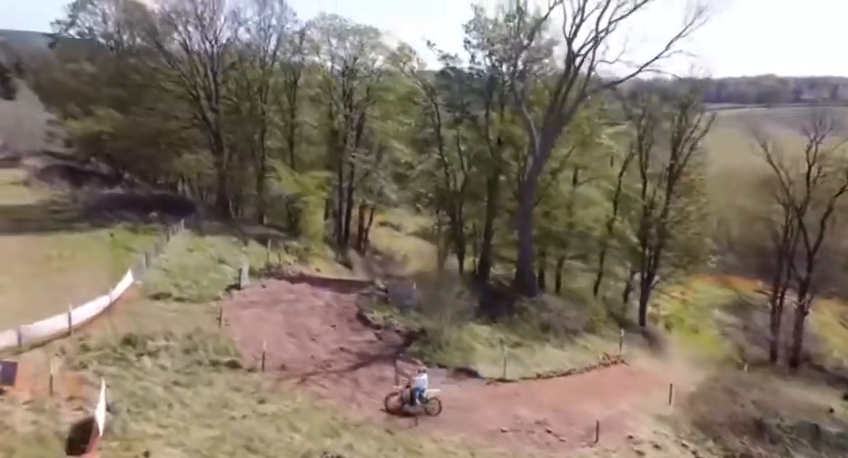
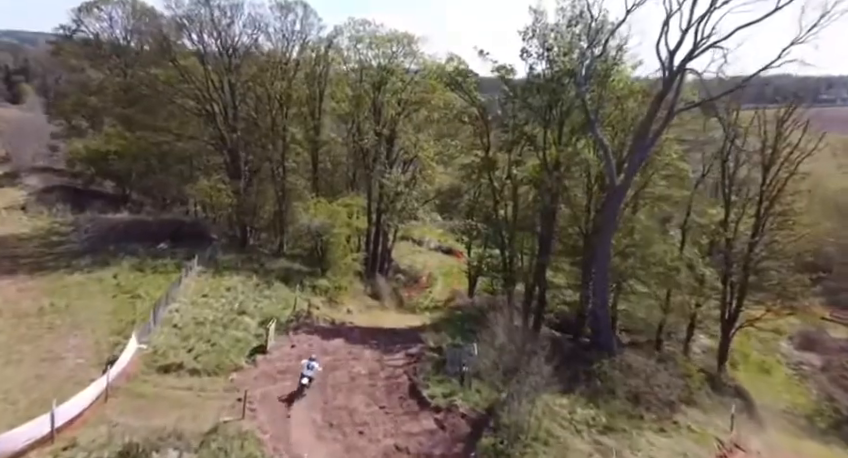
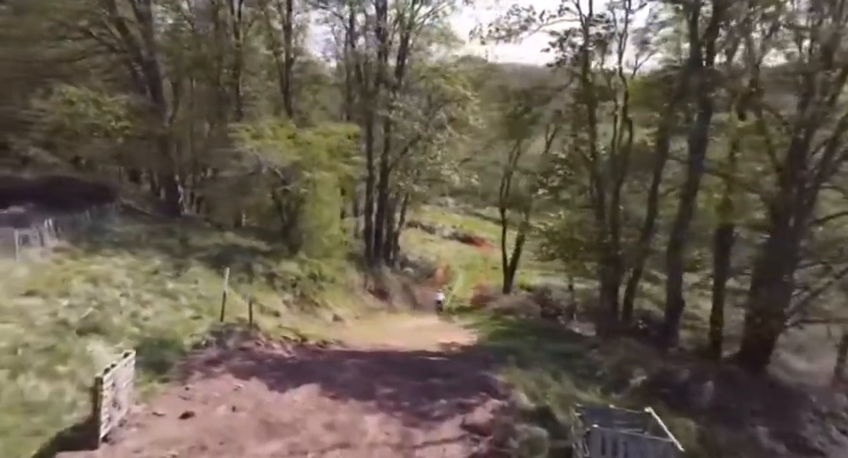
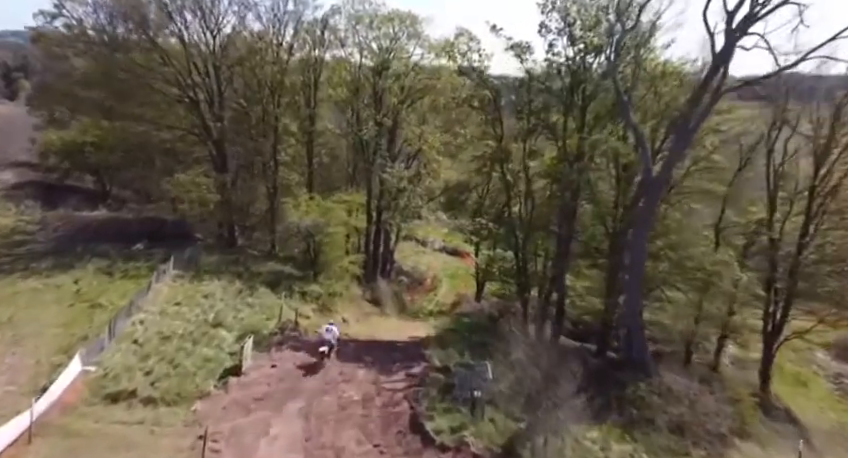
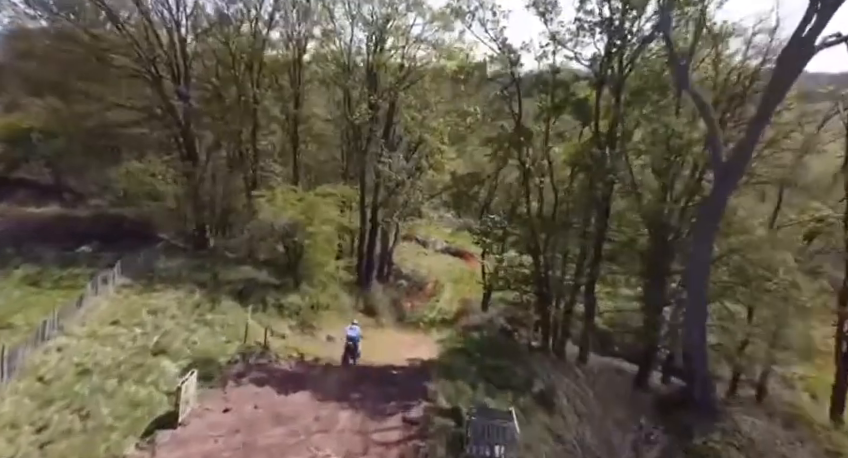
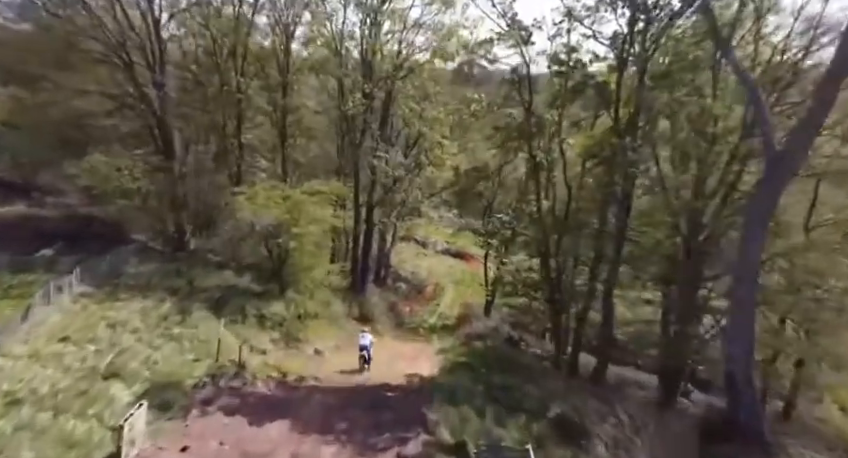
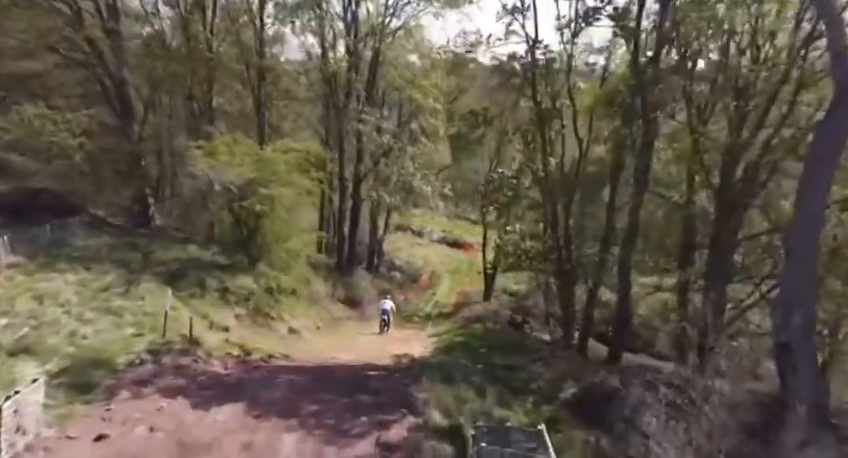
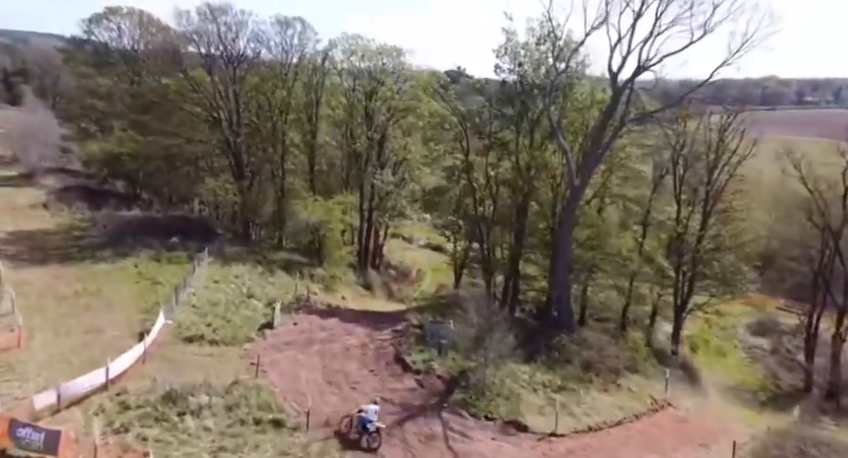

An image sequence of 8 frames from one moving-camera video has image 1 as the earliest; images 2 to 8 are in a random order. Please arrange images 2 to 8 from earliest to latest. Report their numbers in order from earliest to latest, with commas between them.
8, 2, 4, 5, 6, 7, 3
